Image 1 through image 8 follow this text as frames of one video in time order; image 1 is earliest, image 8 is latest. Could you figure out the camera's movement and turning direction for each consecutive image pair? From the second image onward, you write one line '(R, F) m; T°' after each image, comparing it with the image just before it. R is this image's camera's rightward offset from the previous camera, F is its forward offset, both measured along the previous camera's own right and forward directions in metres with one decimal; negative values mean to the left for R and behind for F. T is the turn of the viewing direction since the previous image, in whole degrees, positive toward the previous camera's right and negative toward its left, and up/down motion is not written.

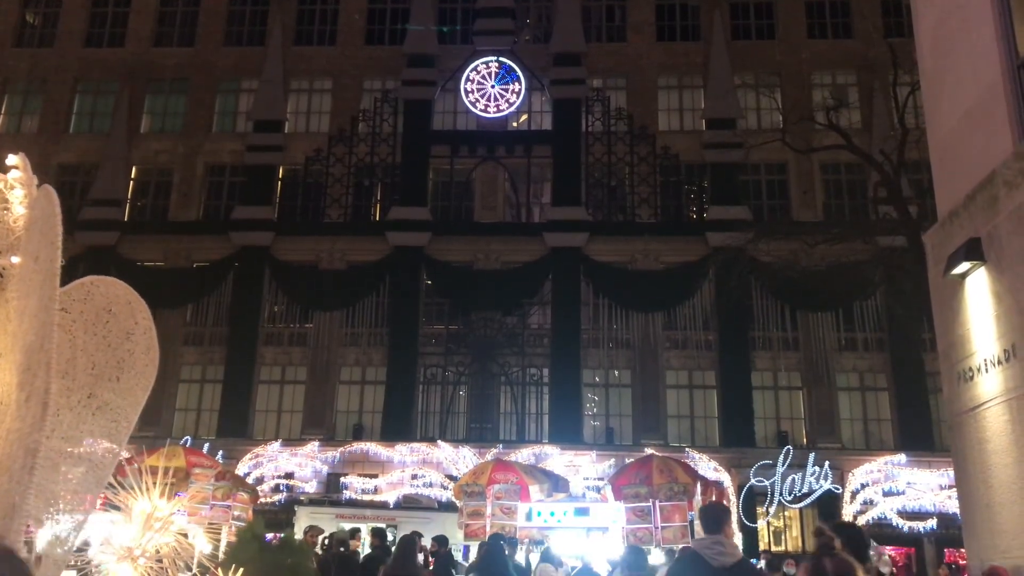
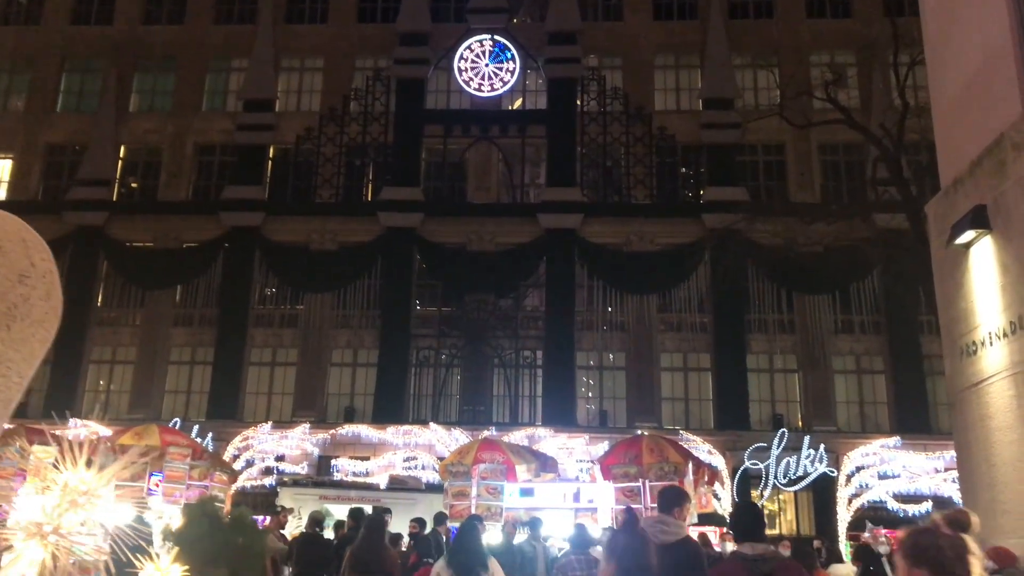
(+0.1, +0.3) m; 0°
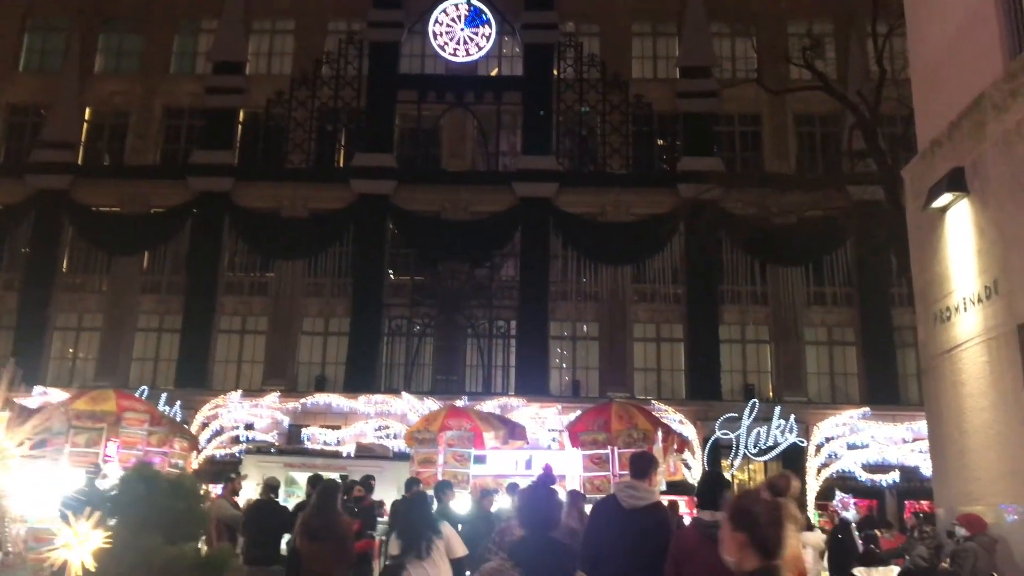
(+0.1, +0.2) m; +2°
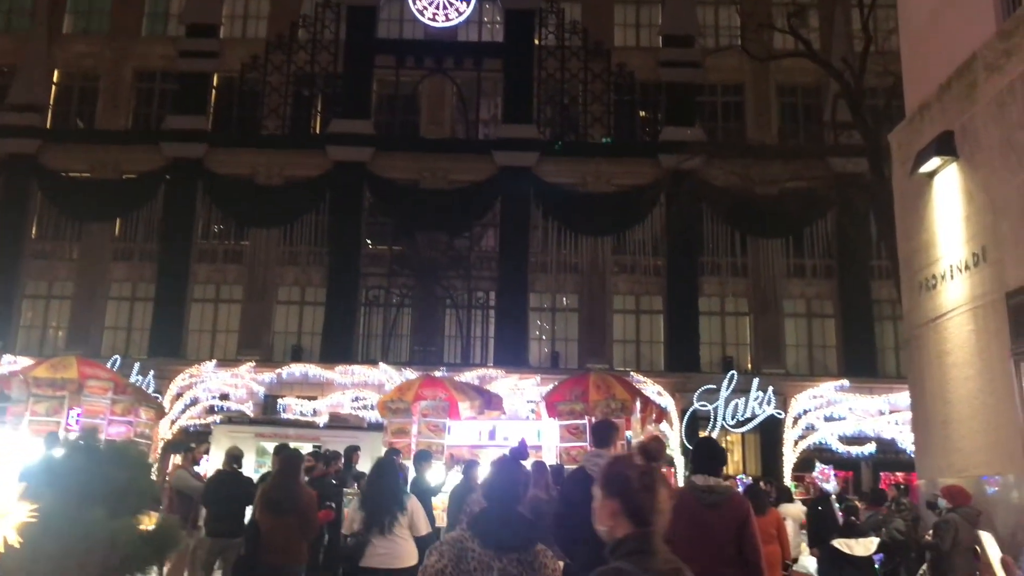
(0.0, +0.2) m; +1°
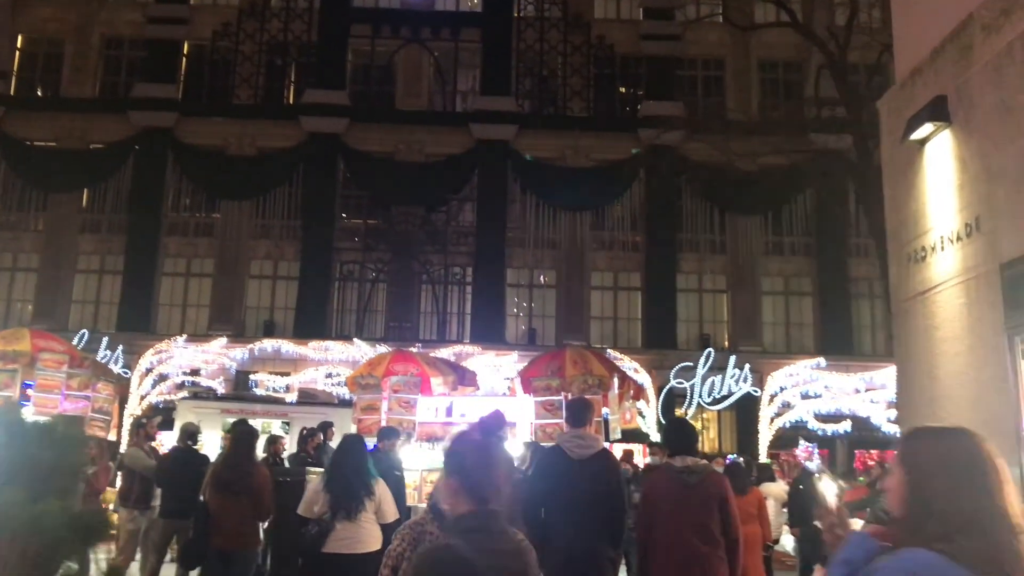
(0.0, +0.3) m; +1°
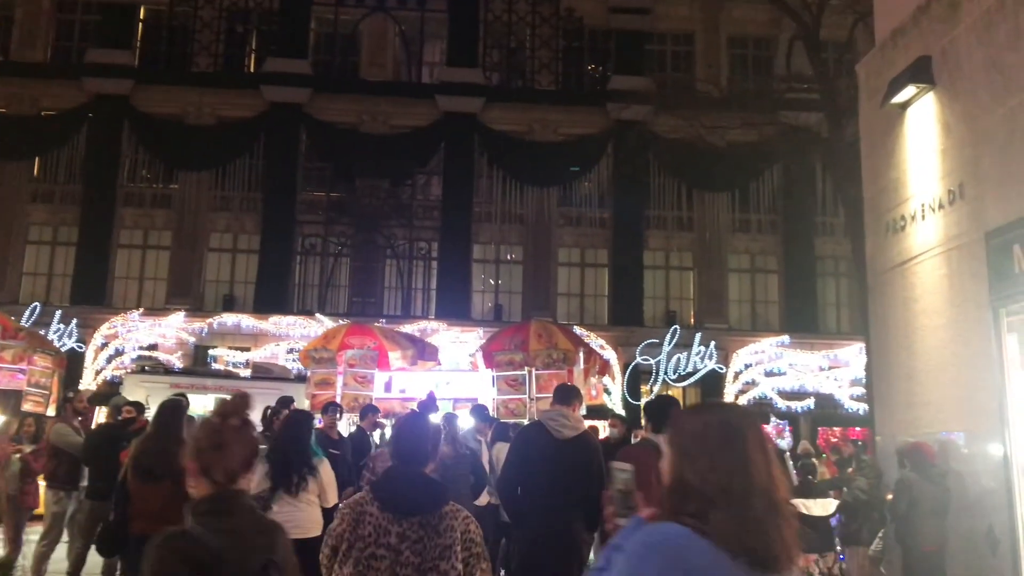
(0.0, +0.3) m; +2°
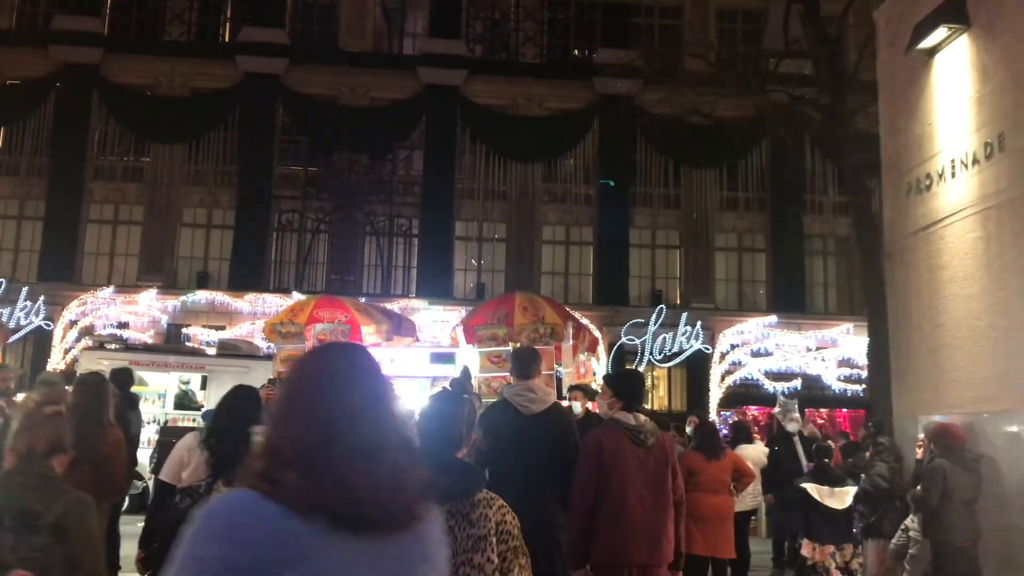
(0.0, +0.5) m; +1°
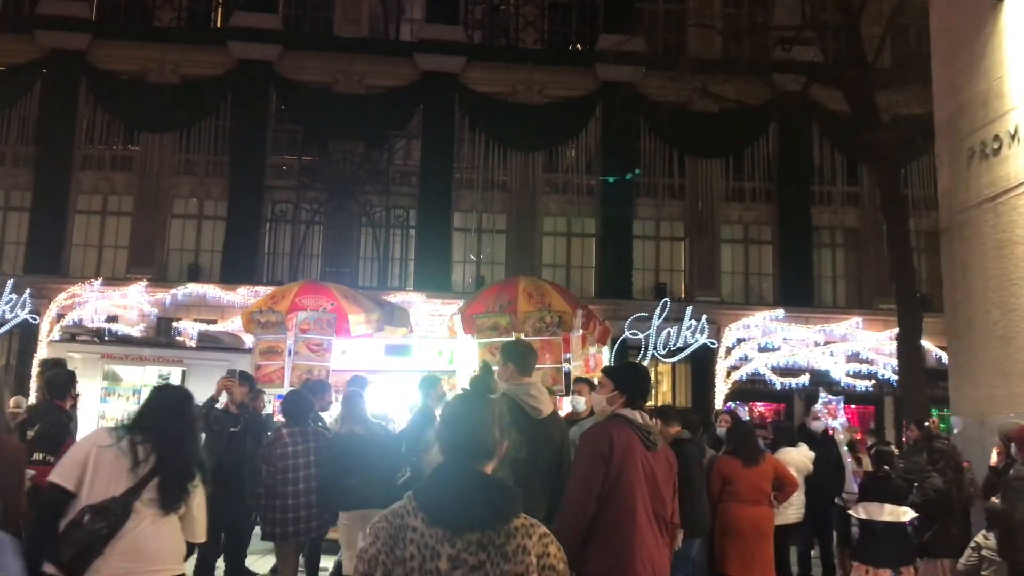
(0.0, +0.6) m; 0°
